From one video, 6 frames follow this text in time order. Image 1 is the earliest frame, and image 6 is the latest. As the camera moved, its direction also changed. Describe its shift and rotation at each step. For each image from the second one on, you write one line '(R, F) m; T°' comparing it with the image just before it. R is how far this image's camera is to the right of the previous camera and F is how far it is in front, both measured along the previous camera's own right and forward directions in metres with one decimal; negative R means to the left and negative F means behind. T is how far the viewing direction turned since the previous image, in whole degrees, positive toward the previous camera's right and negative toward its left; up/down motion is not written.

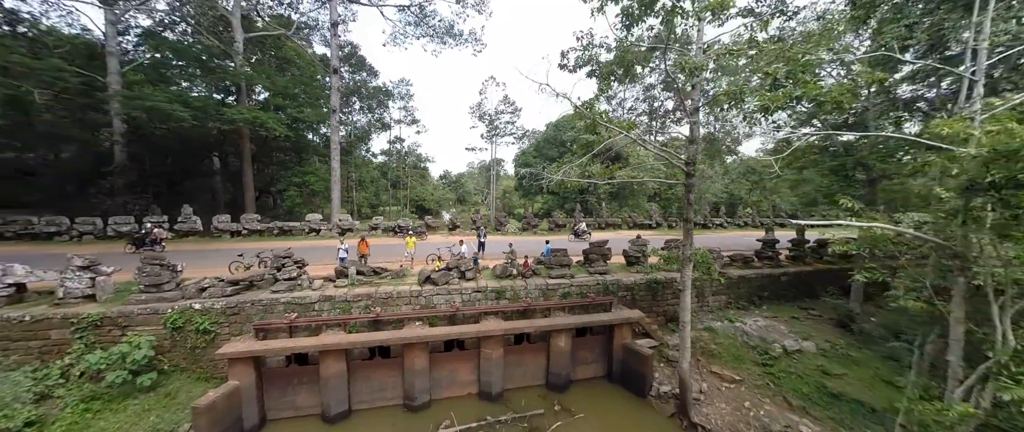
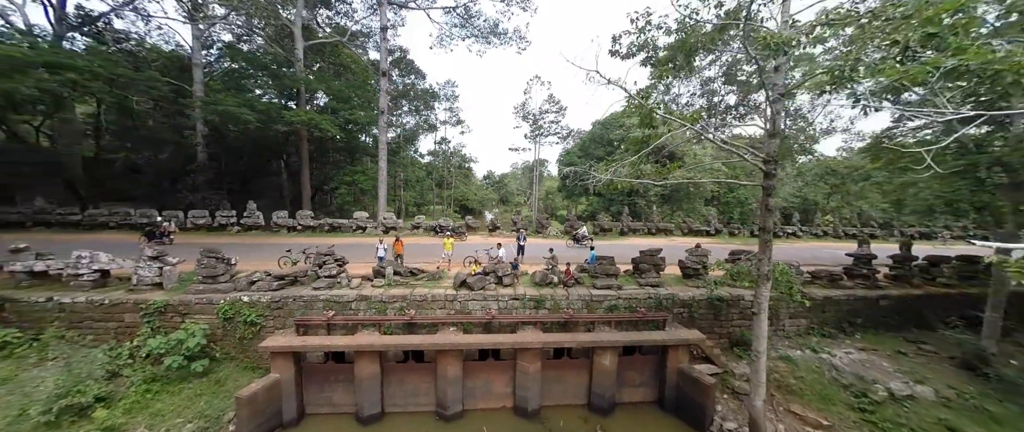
(-0.1, +0.5) m; -7°
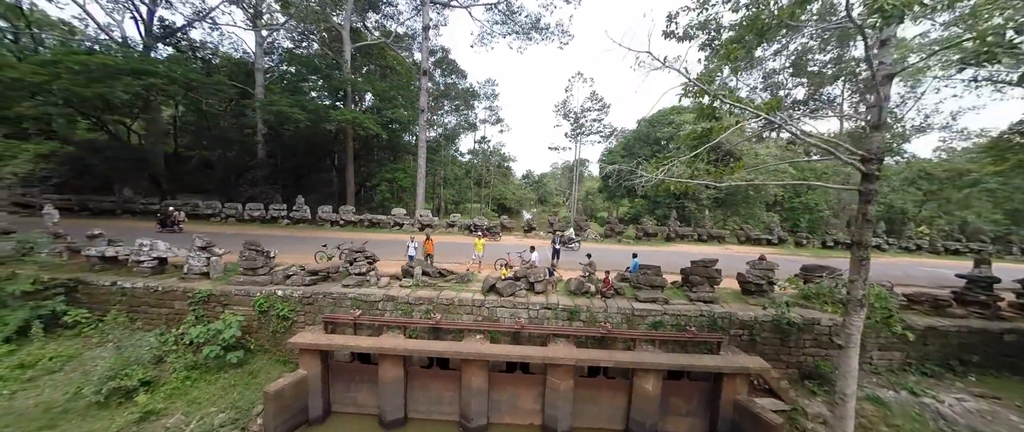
(0.0, +0.5) m; -7°
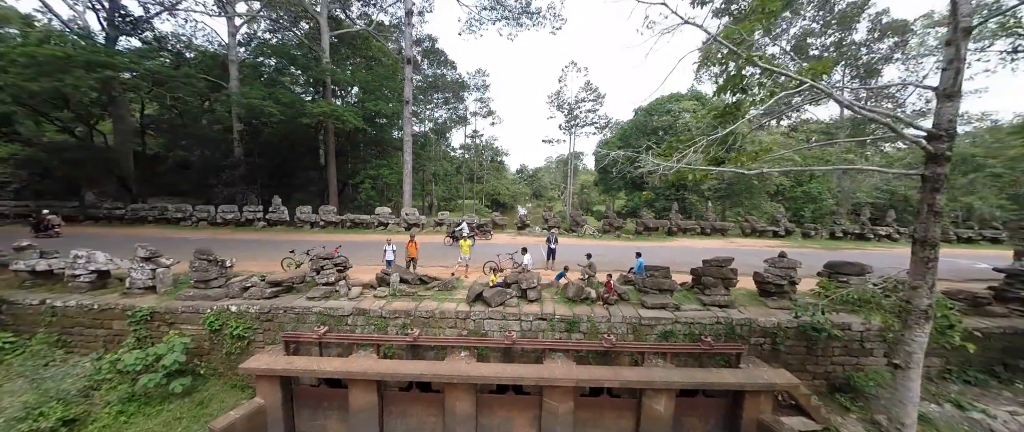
(+0.2, +0.8) m; +1°
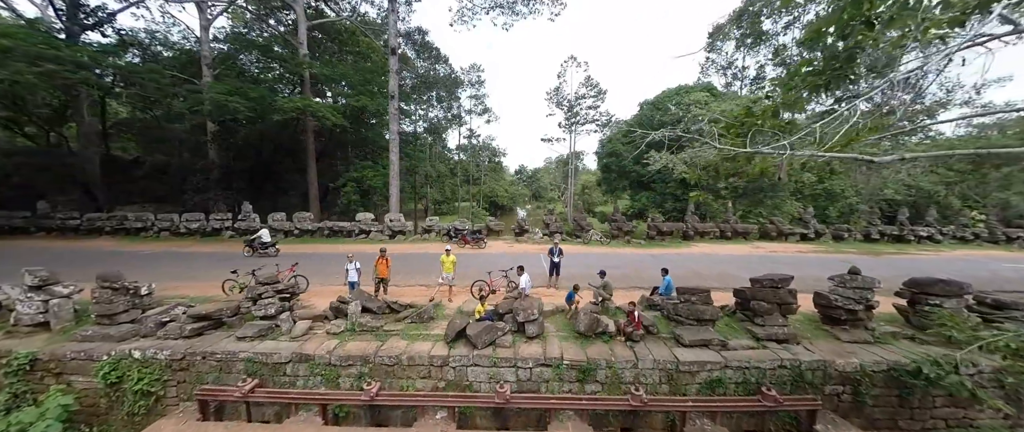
(+0.1, +1.4) m; 0°
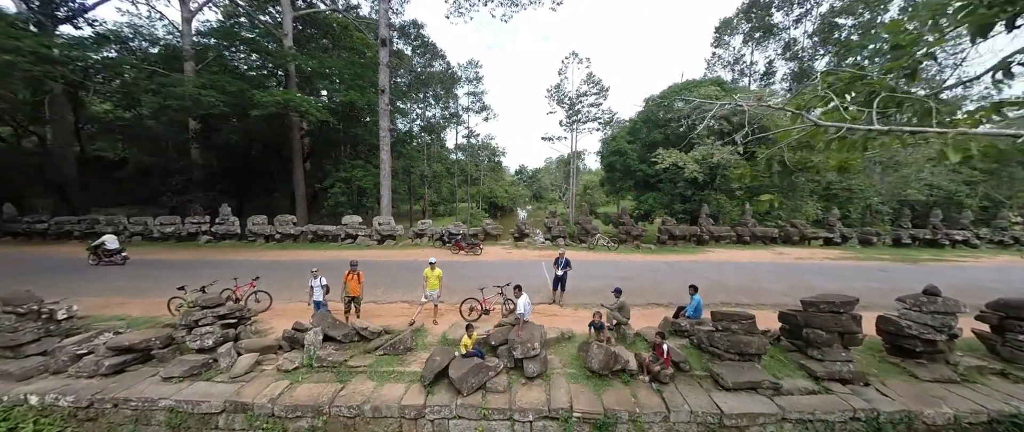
(+0.1, +0.9) m; 0°
